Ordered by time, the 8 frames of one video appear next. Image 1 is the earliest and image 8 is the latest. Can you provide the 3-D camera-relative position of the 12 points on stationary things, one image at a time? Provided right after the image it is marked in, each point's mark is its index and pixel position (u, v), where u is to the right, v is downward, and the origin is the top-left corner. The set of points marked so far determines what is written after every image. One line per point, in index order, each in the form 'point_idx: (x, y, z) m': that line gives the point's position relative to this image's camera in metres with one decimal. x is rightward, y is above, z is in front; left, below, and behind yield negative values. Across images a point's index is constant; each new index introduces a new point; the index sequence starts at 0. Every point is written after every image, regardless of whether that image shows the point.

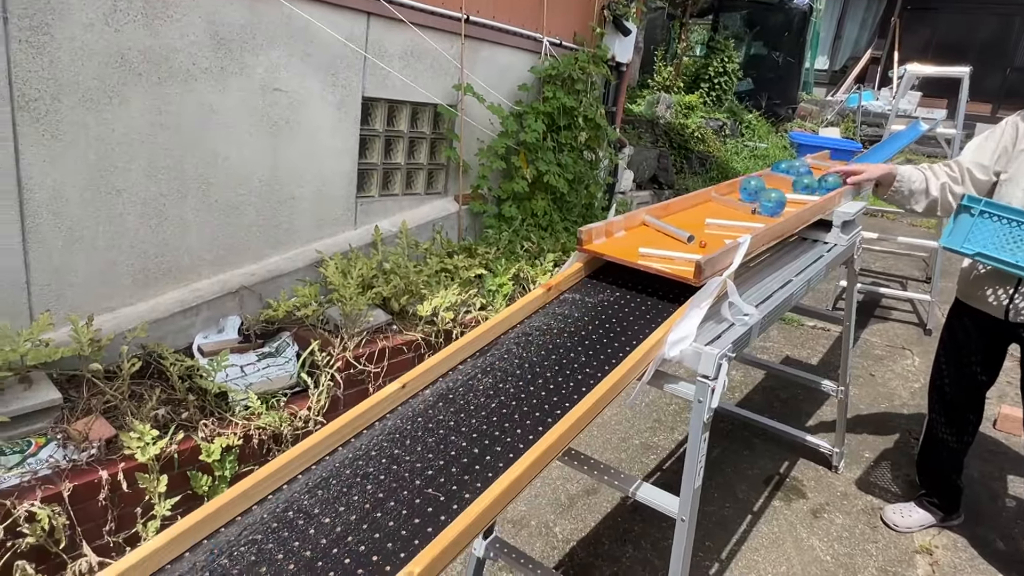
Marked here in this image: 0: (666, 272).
0: (+0.4, +0.1, +1.8) m
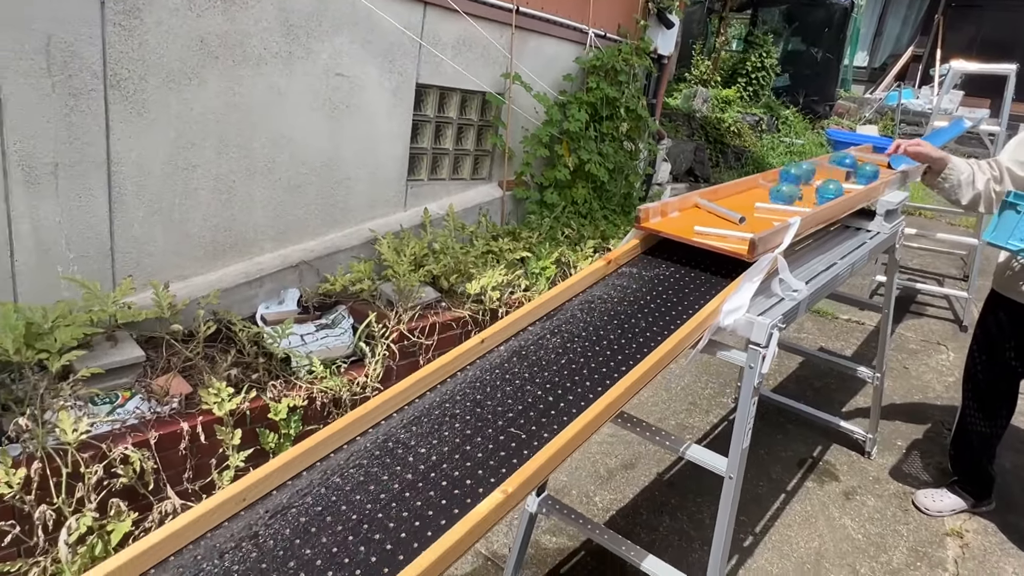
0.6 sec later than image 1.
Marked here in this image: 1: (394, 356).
0: (+0.6, +0.1, +1.9) m
1: (-0.6, -0.3, +3.1) m
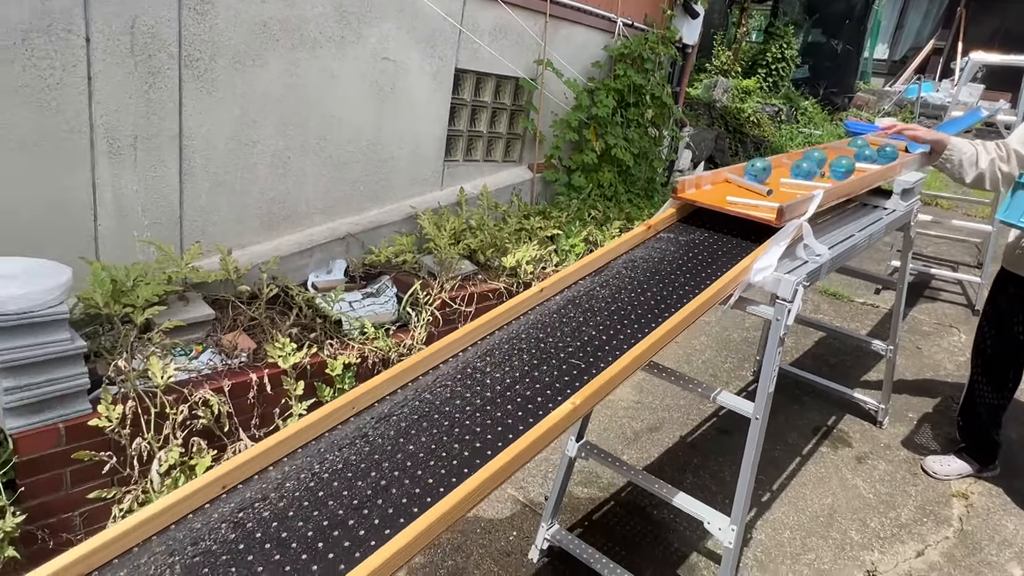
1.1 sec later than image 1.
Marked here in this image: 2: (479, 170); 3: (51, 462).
0: (+0.8, +0.2, +2.1) m
1: (-0.4, -0.2, +3.4) m
2: (-0.2, +0.8, +4.5) m
3: (-1.5, -0.6, +2.2) m
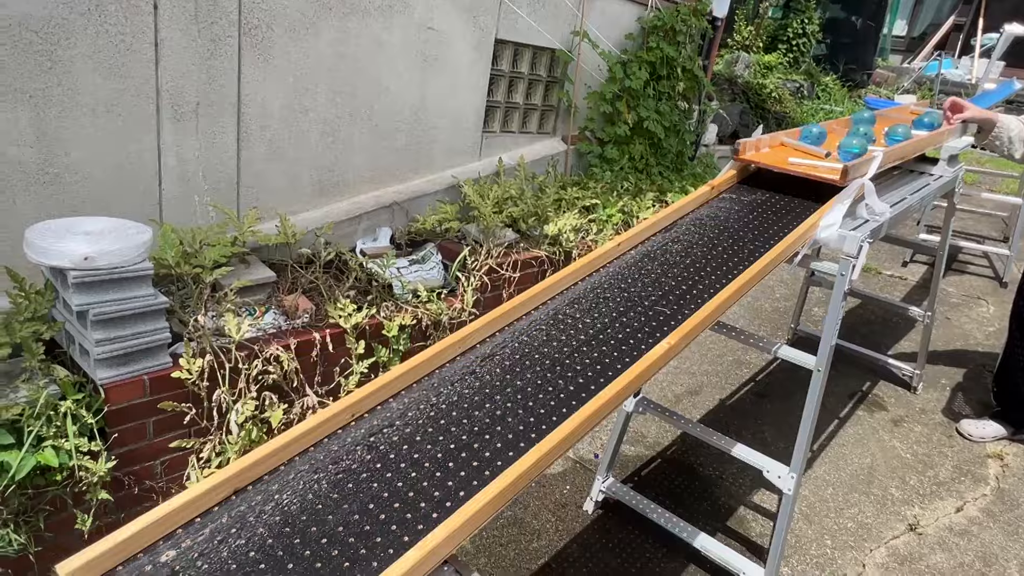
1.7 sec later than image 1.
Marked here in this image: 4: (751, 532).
0: (+1.0, +0.4, +2.2) m
1: (-0.1, 0.0, +3.5) m
2: (0.0, +1.0, +4.6) m
3: (-1.3, -0.4, +2.3) m
4: (+1.0, -1.0, +2.6) m
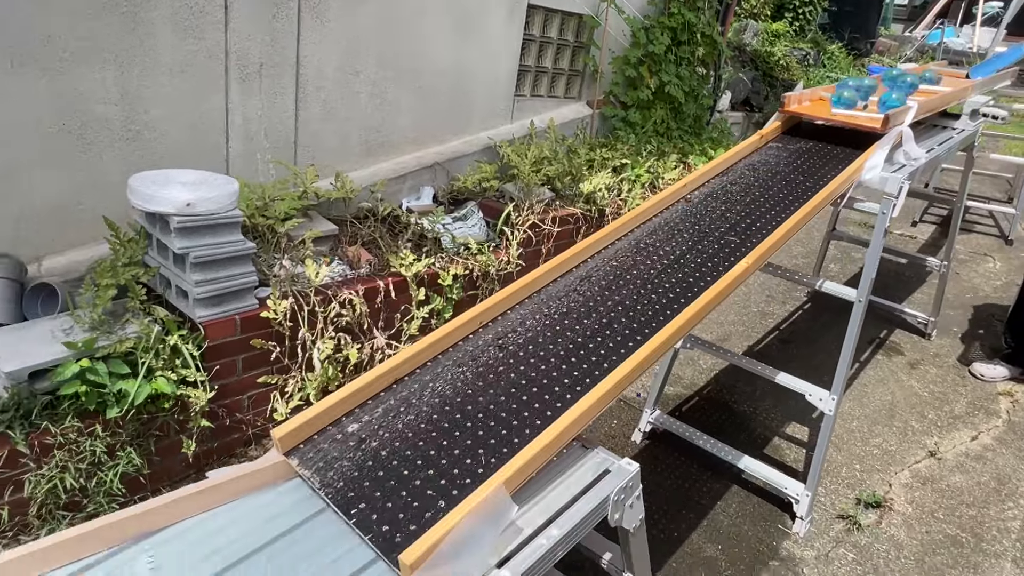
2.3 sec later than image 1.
0: (+1.2, +0.6, +2.3) m
1: (+0.1, +0.3, +3.7) m
2: (+0.2, +1.3, +4.7) m
3: (-1.1, -0.2, +2.5) m
4: (+1.2, -0.7, +2.9) m
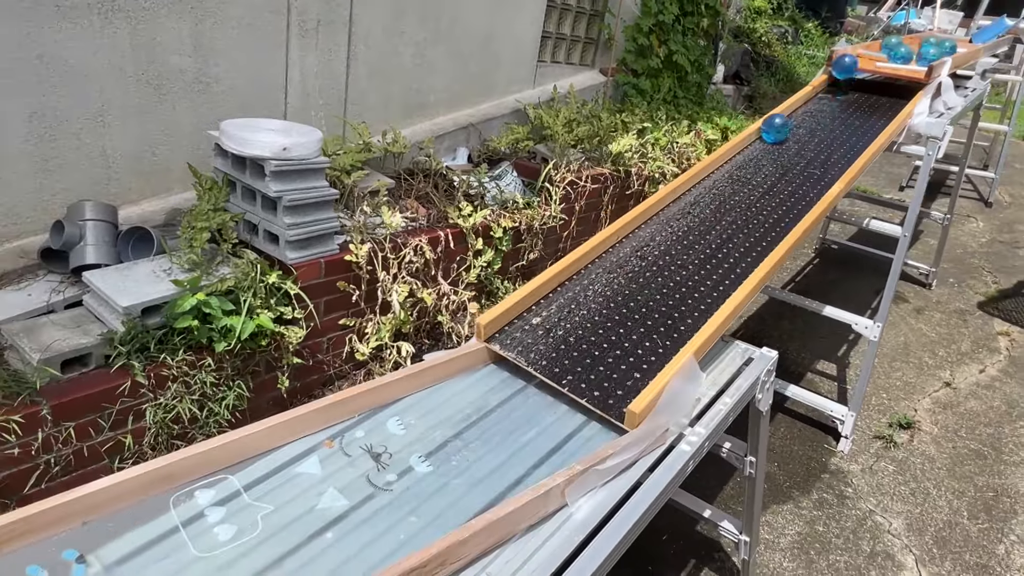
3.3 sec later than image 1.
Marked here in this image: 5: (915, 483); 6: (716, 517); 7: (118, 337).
0: (+1.5, +0.8, +2.6) m
1: (+0.3, +0.5, +3.8) m
2: (+0.4, +1.6, +4.9) m
3: (-0.8, 0.0, +2.6) m
4: (+1.5, -0.5, +3.1) m
5: (+1.6, -0.8, +2.6) m
6: (+0.6, -0.7, +2.0) m
7: (-1.3, -0.2, +2.2) m
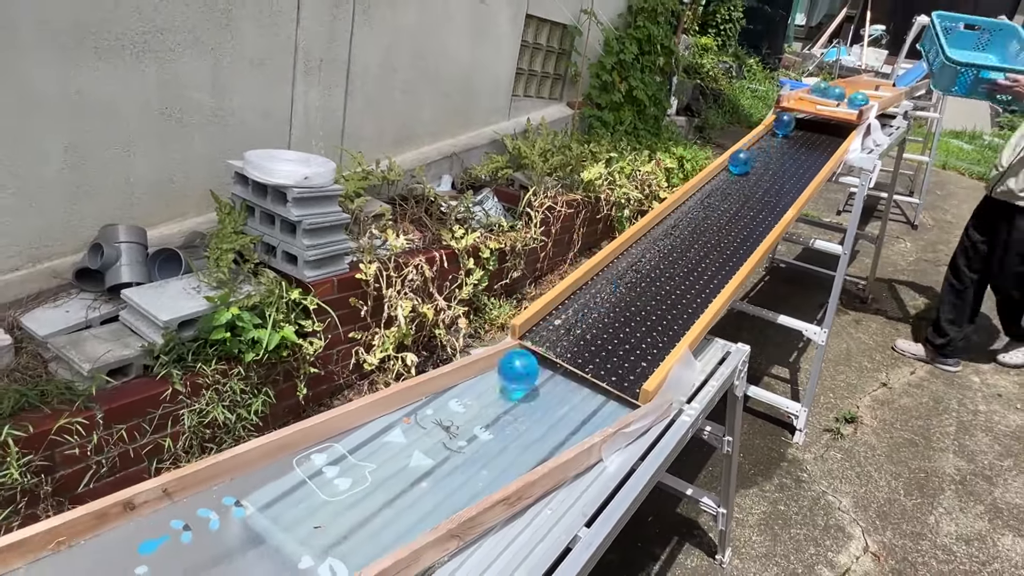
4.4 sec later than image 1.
0: (+1.5, +0.8, +3.0) m
1: (+0.2, +0.4, +4.2) m
2: (+0.2, +1.5, +5.3) m
3: (-0.8, -0.1, +2.9) m
4: (+1.4, -0.6, +3.5) m
5: (+1.6, -0.8, +3.0) m
6: (+0.7, -0.7, +2.3) m
7: (-1.3, -0.2, +2.4) m
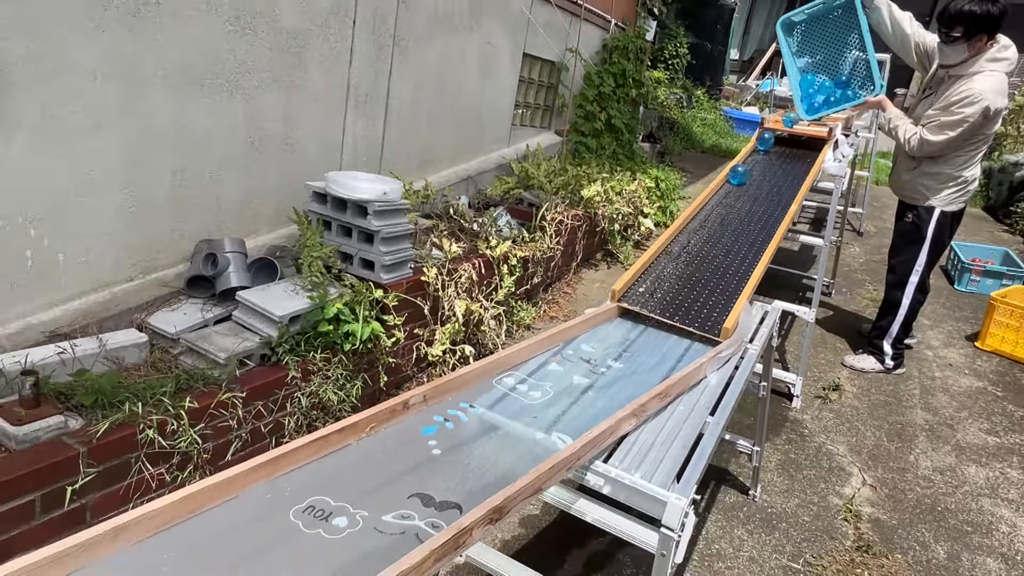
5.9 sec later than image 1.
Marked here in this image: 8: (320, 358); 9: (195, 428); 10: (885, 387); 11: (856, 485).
0: (+1.7, +0.9, +3.7) m
1: (+0.3, +0.4, +4.7) m
2: (+0.2, +1.4, +5.8) m
3: (-0.6, -0.1, +3.3) m
4: (+1.6, -0.5, +4.1) m
5: (+1.8, -0.7, +3.6) m
6: (+1.0, -0.7, +2.9) m
7: (-1.0, -0.2, +2.7) m
8: (-0.8, -0.3, +2.8) m
9: (-1.1, -0.5, +2.4) m
10: (+2.3, -0.6, +4.0) m
11: (+1.6, -0.9, +3.1) m
